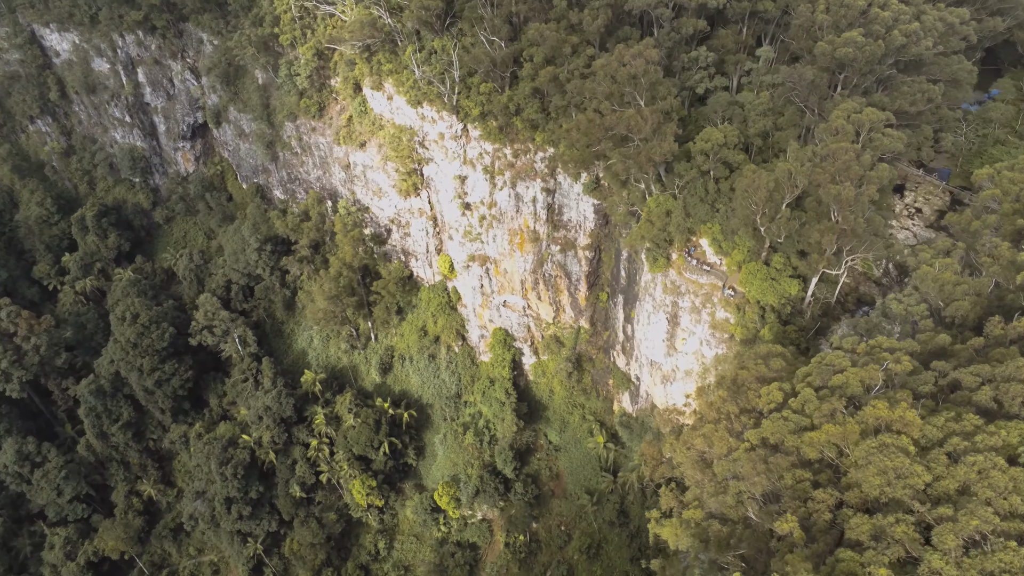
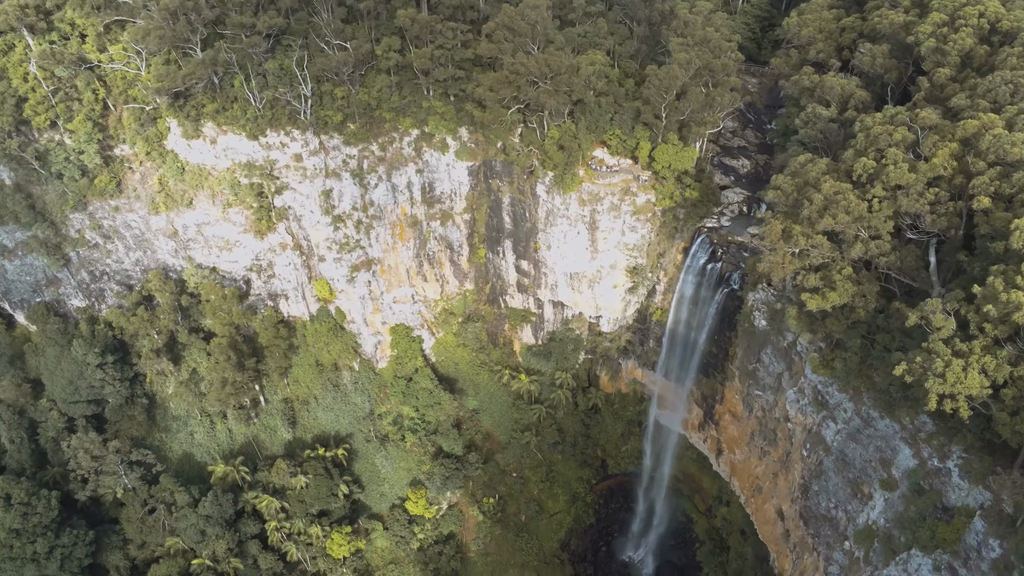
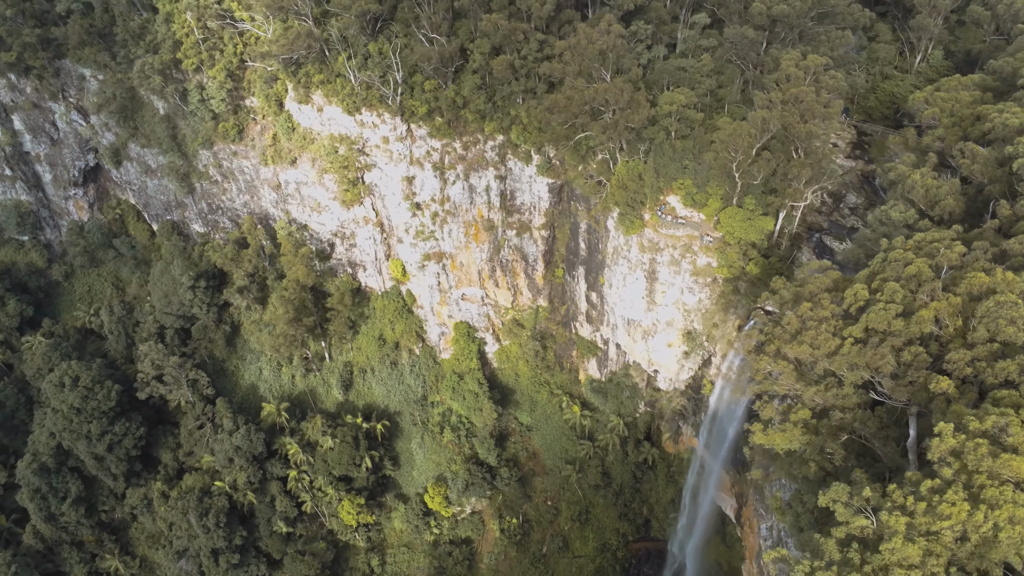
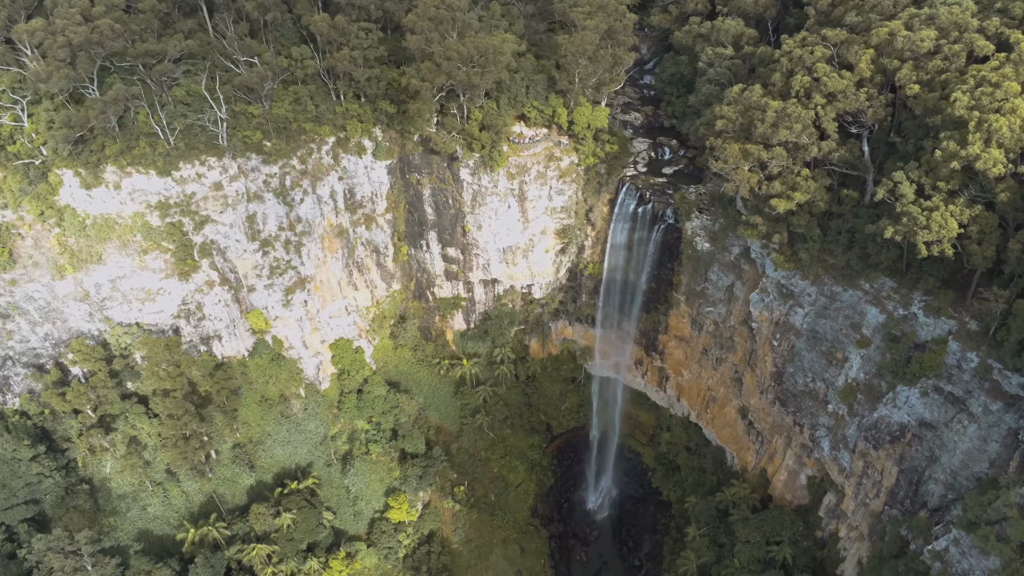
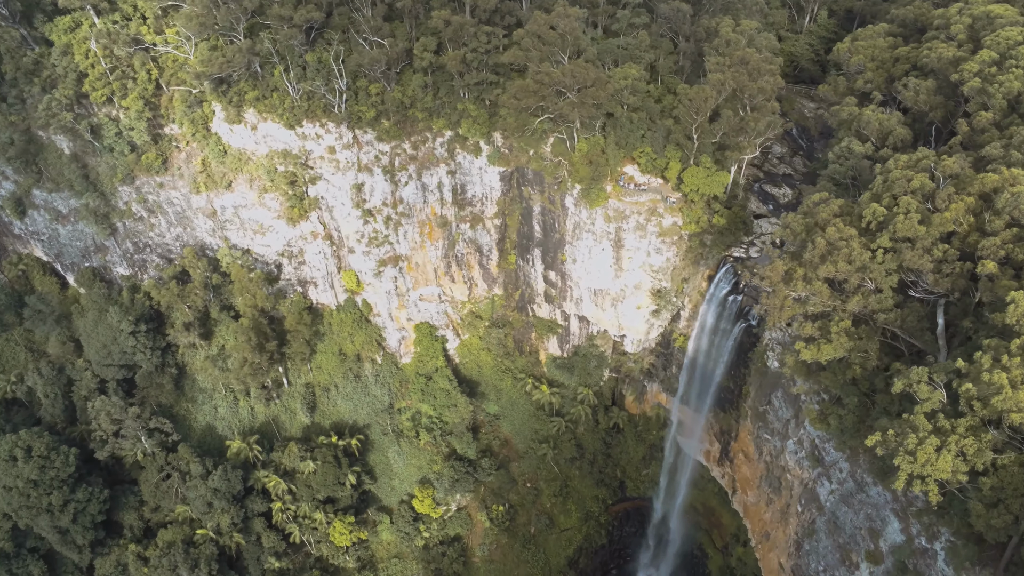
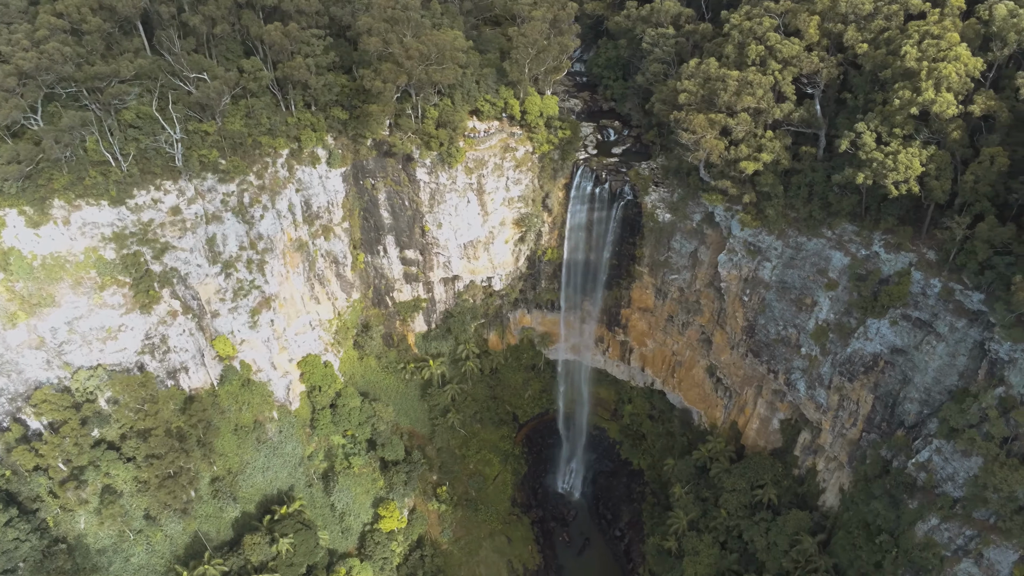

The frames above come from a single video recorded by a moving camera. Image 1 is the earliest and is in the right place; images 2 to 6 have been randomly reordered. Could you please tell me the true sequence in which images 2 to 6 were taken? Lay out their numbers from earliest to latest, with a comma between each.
3, 5, 2, 4, 6
